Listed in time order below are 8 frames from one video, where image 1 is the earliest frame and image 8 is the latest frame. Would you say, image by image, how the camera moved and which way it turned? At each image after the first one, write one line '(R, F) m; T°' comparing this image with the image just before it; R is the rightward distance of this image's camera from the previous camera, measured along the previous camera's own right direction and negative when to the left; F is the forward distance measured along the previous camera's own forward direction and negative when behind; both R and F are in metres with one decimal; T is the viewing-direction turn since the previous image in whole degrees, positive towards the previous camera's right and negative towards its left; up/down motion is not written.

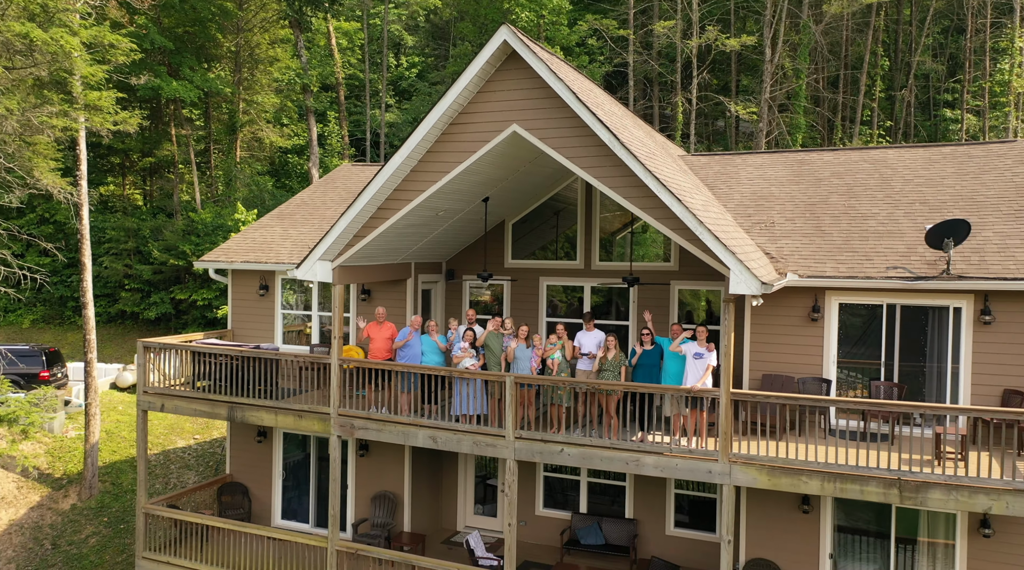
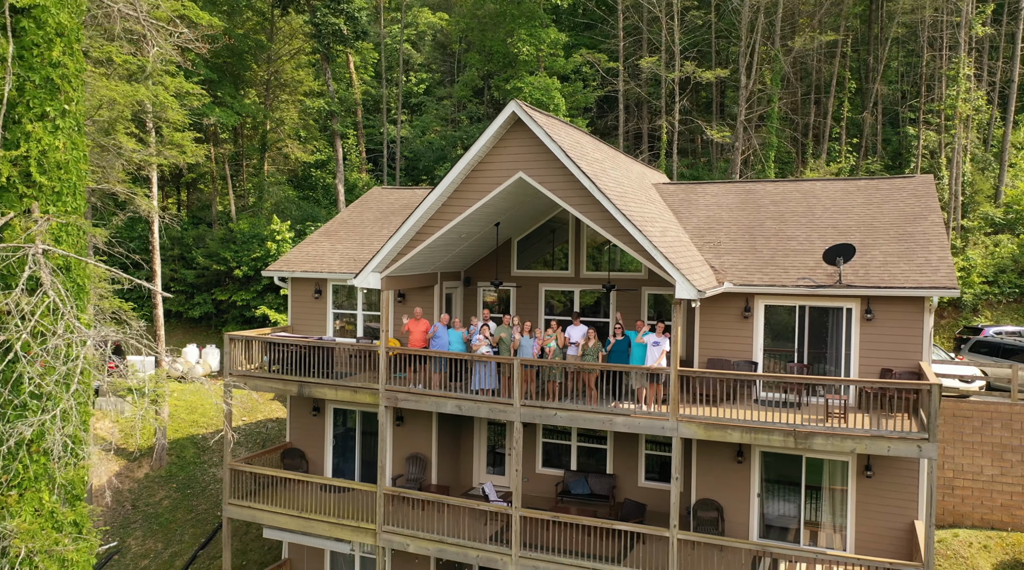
(-0.1, -4.7) m; 0°
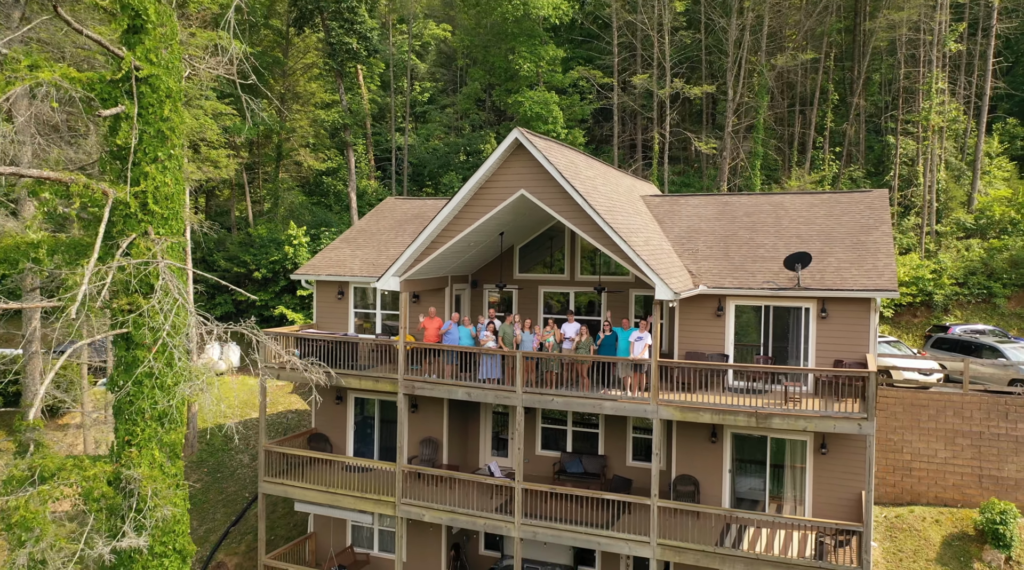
(-0.1, -2.8) m; 0°
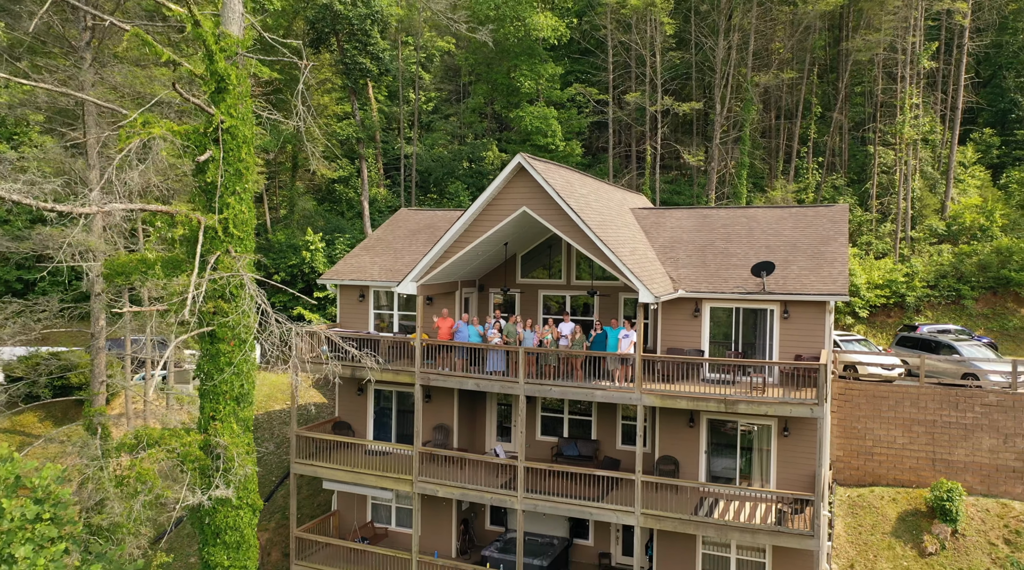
(-0.1, -3.2) m; 0°
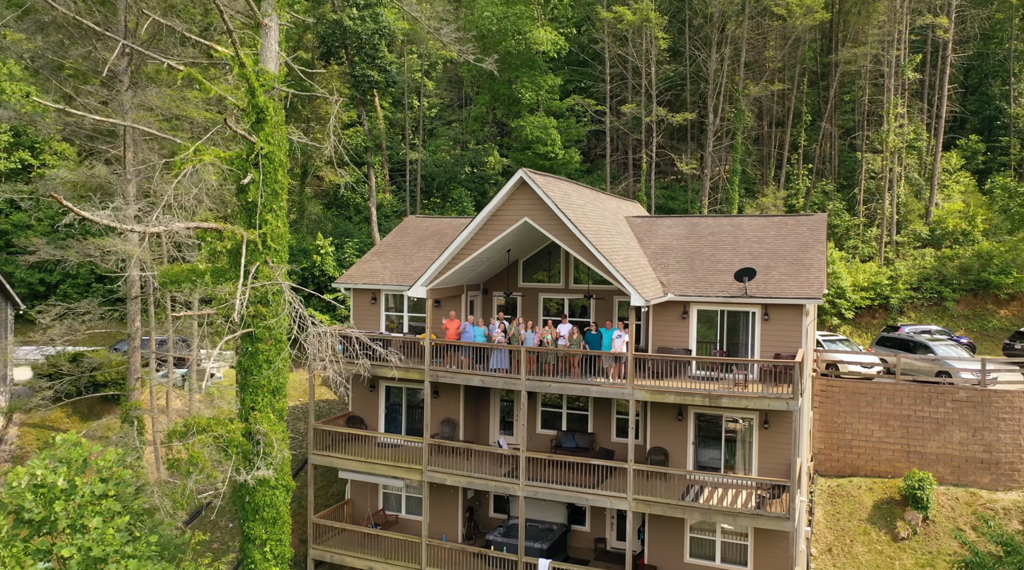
(-0.1, -2.1) m; 0°
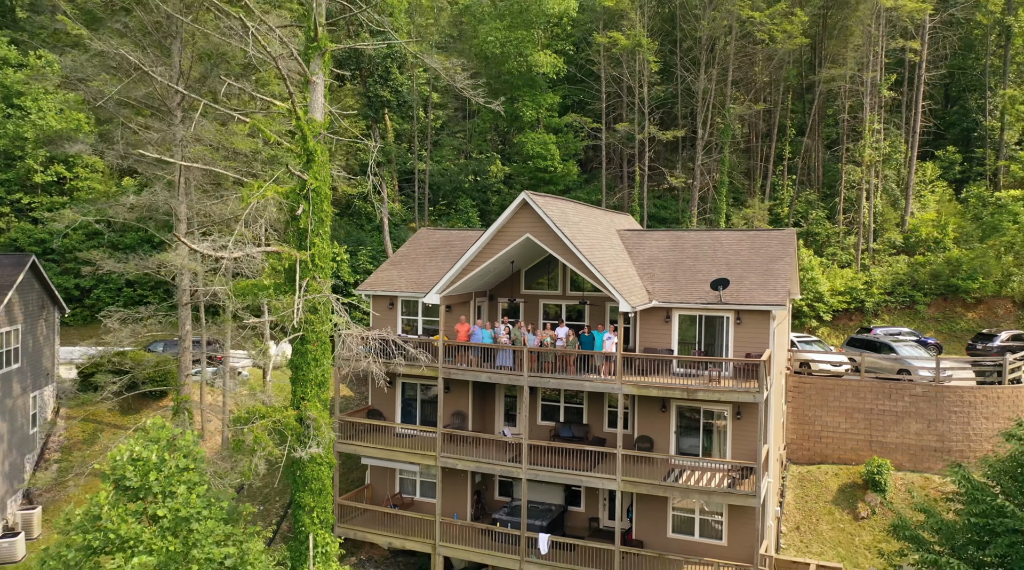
(-0.1, -3.7) m; 0°
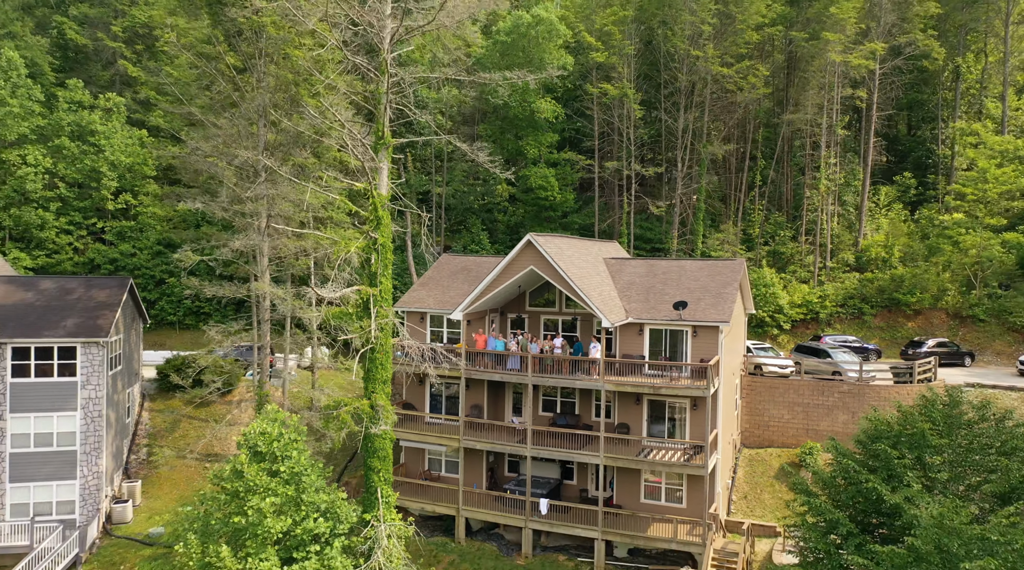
(-0.3, -8.7) m; 0°
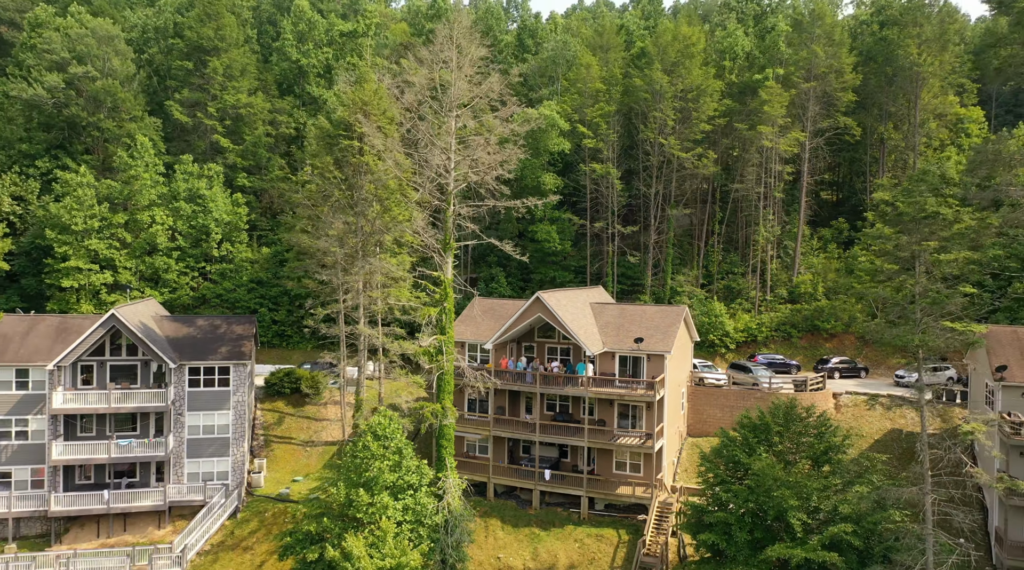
(-0.6, -18.8) m; 0°
